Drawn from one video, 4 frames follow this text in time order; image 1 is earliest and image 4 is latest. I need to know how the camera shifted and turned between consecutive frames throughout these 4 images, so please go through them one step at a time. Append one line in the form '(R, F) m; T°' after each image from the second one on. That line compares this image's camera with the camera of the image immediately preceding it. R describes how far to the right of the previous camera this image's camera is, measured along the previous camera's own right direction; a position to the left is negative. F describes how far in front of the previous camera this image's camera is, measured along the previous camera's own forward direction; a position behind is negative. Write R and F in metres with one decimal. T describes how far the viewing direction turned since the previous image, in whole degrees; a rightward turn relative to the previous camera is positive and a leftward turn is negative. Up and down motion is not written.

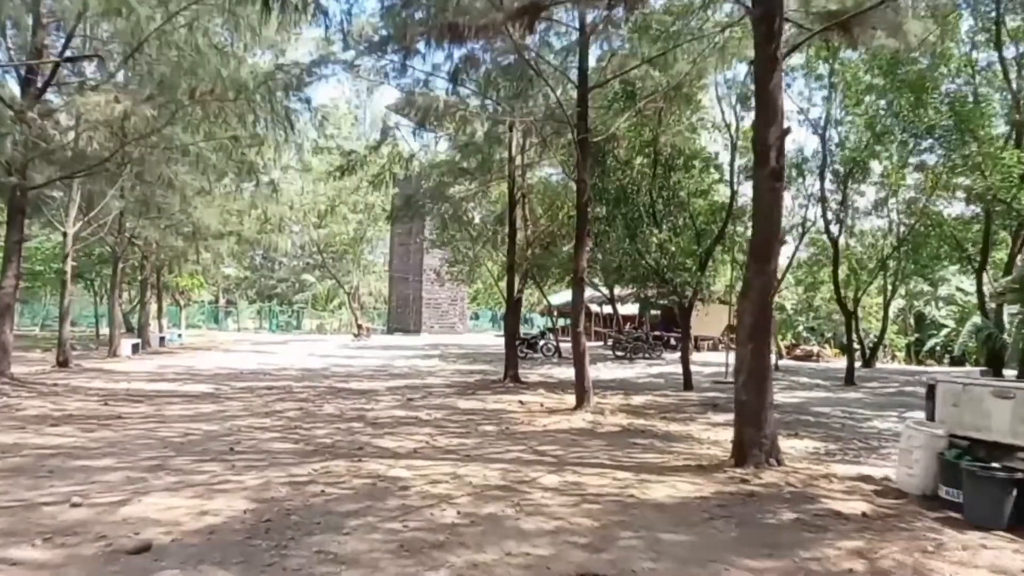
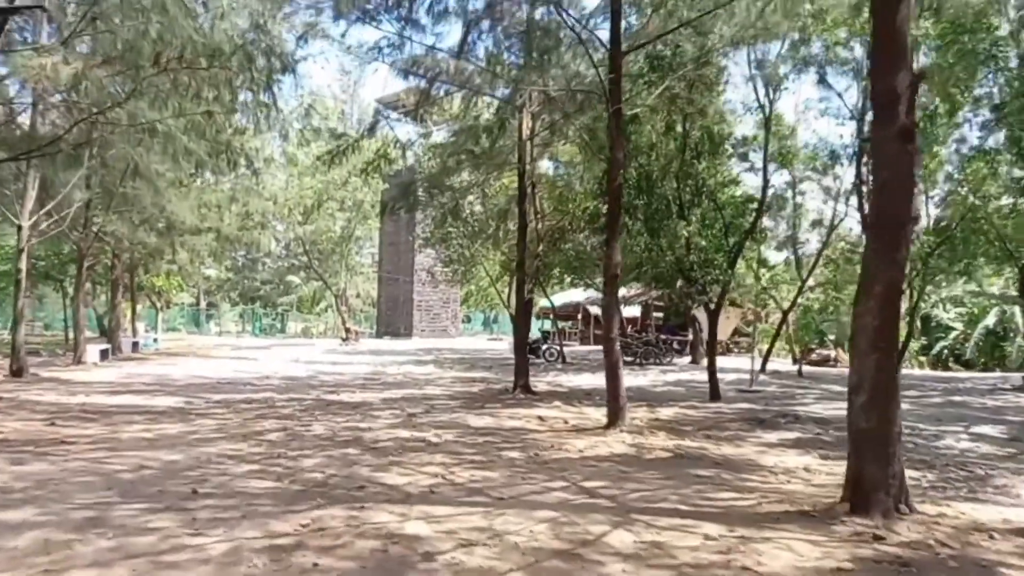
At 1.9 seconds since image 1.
(-0.5, +1.6) m; +1°
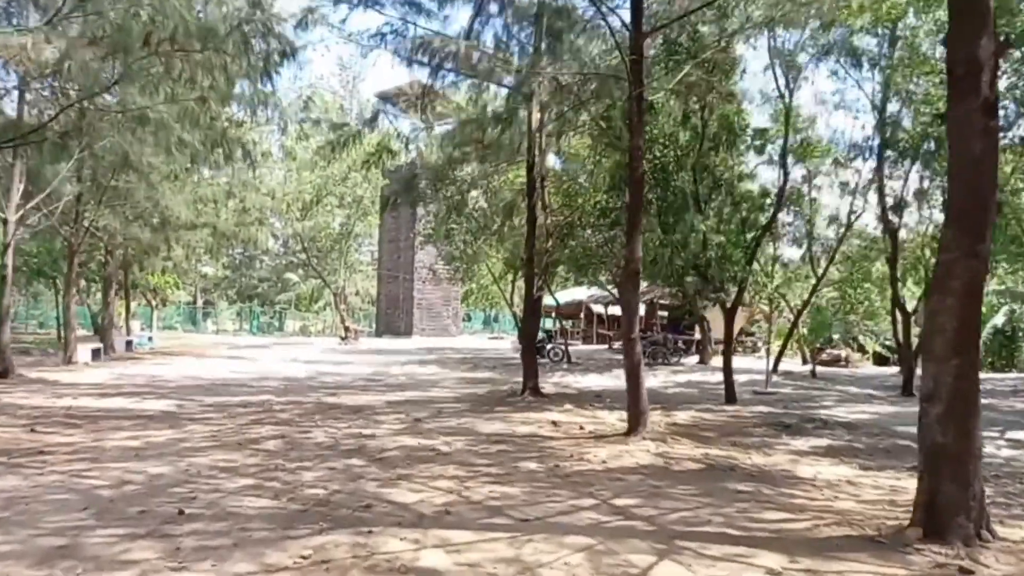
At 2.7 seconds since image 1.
(-0.2, +0.6) m; 0°
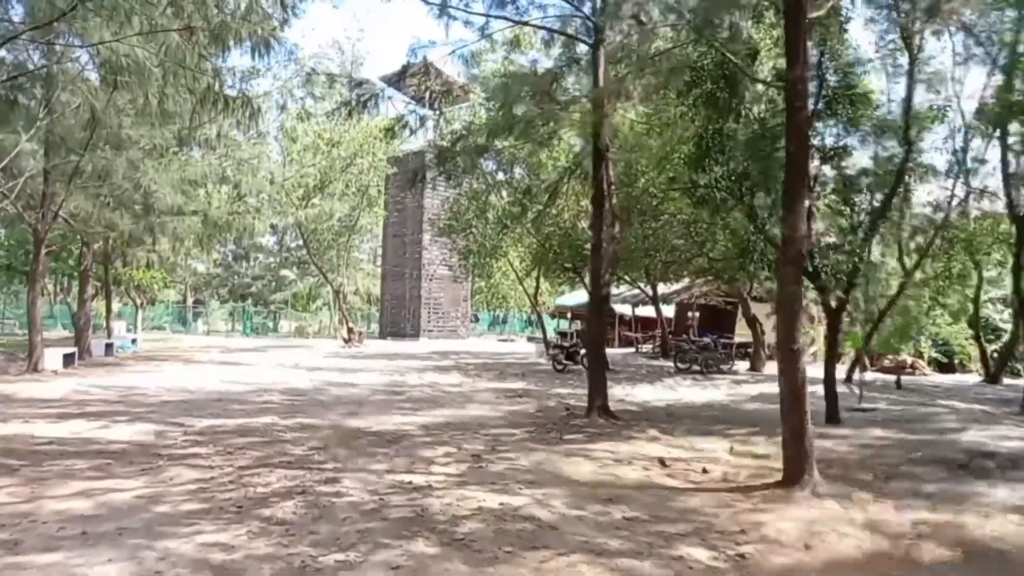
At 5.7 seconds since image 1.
(-1.2, +2.6) m; 0°
